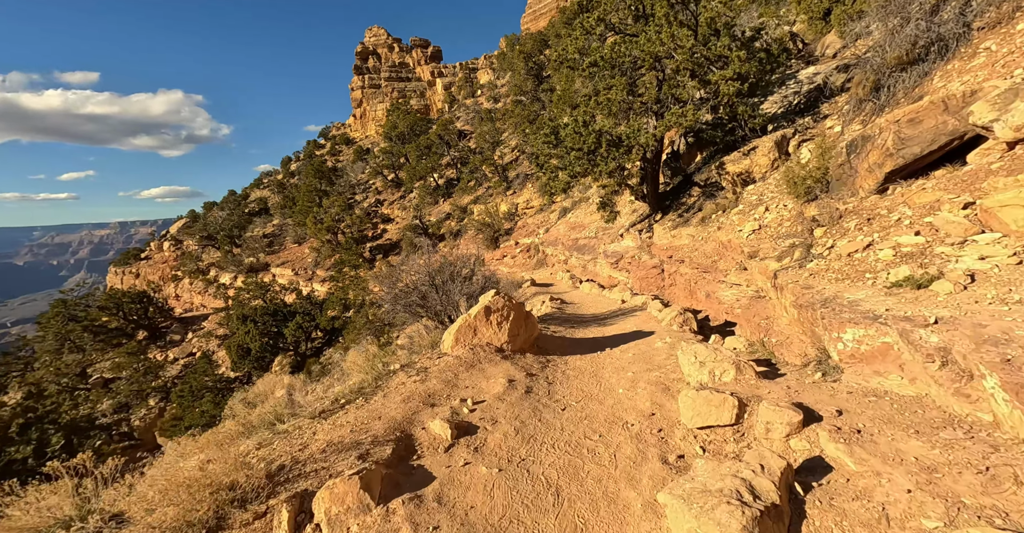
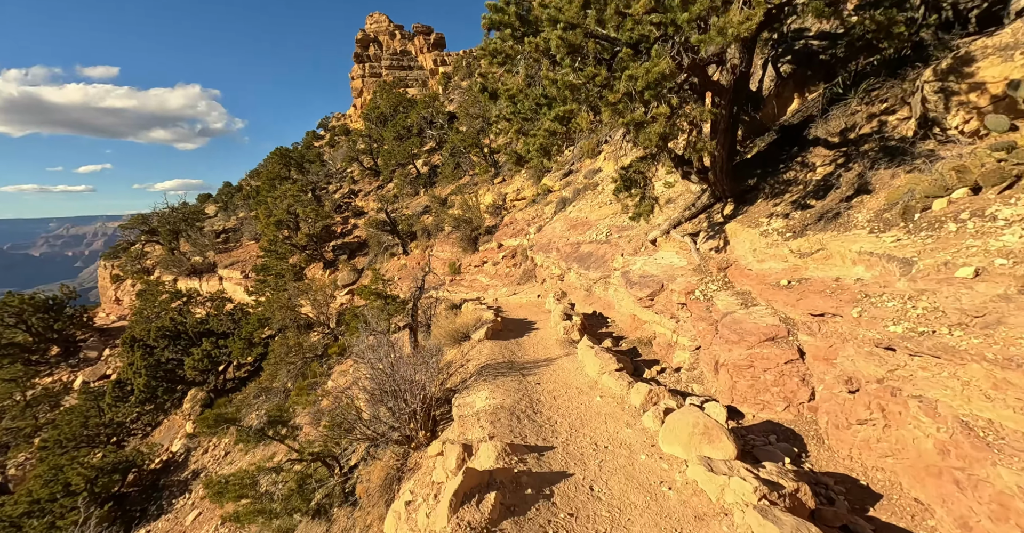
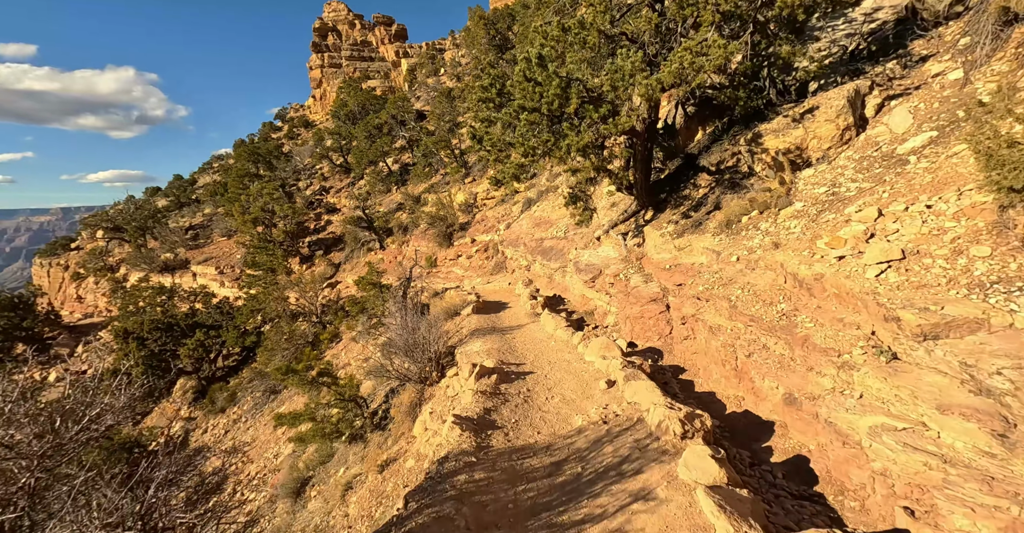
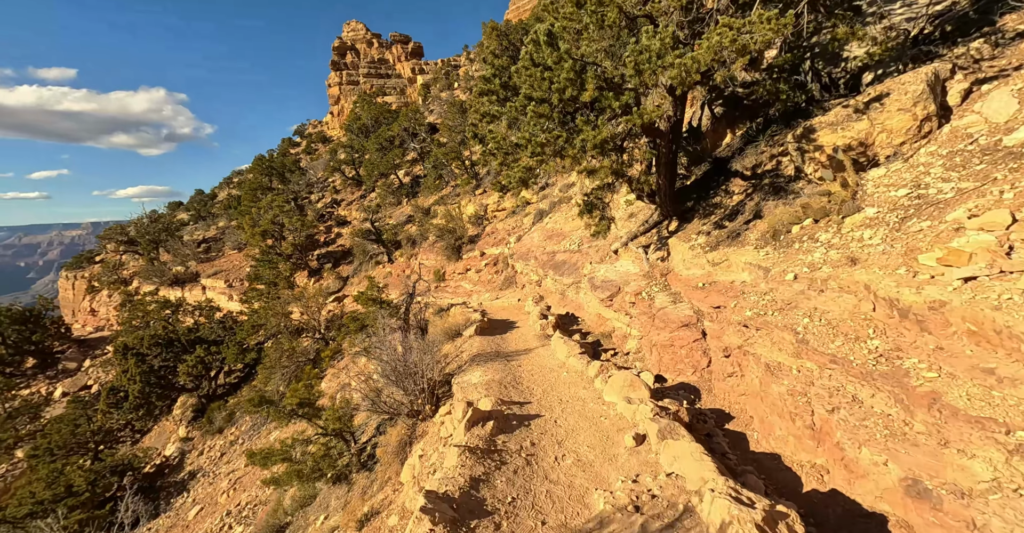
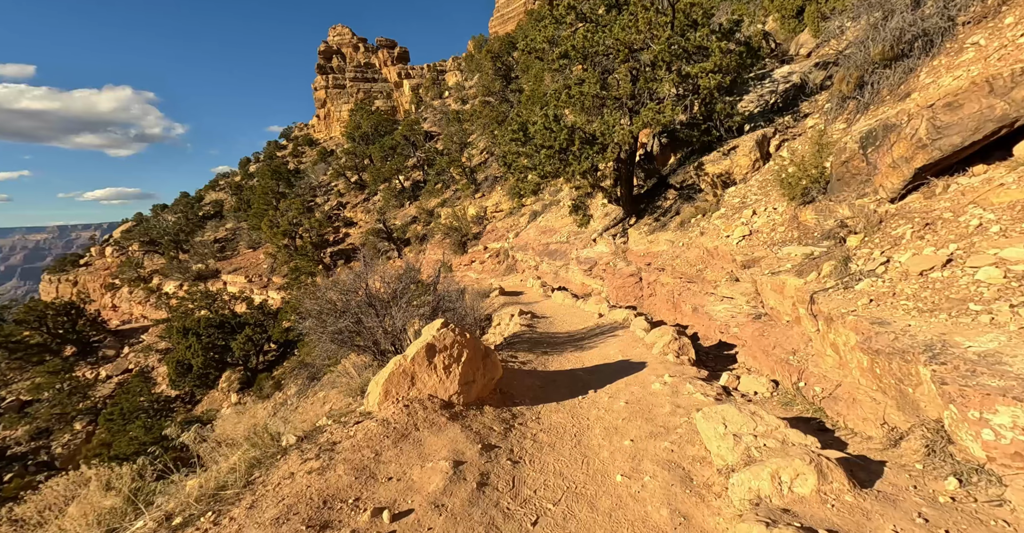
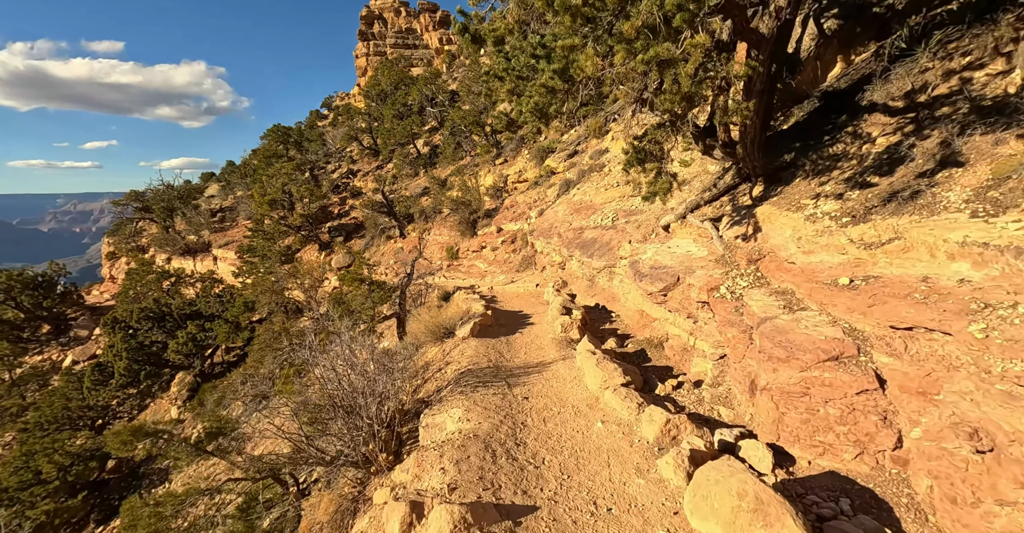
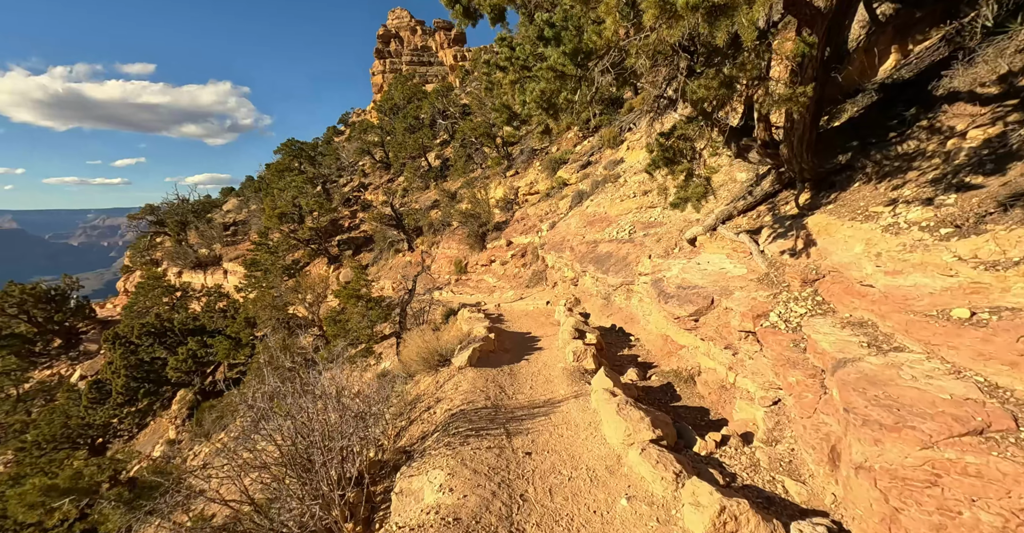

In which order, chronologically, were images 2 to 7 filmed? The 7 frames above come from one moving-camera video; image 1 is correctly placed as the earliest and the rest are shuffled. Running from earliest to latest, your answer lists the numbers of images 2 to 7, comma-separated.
5, 3, 4, 2, 6, 7
